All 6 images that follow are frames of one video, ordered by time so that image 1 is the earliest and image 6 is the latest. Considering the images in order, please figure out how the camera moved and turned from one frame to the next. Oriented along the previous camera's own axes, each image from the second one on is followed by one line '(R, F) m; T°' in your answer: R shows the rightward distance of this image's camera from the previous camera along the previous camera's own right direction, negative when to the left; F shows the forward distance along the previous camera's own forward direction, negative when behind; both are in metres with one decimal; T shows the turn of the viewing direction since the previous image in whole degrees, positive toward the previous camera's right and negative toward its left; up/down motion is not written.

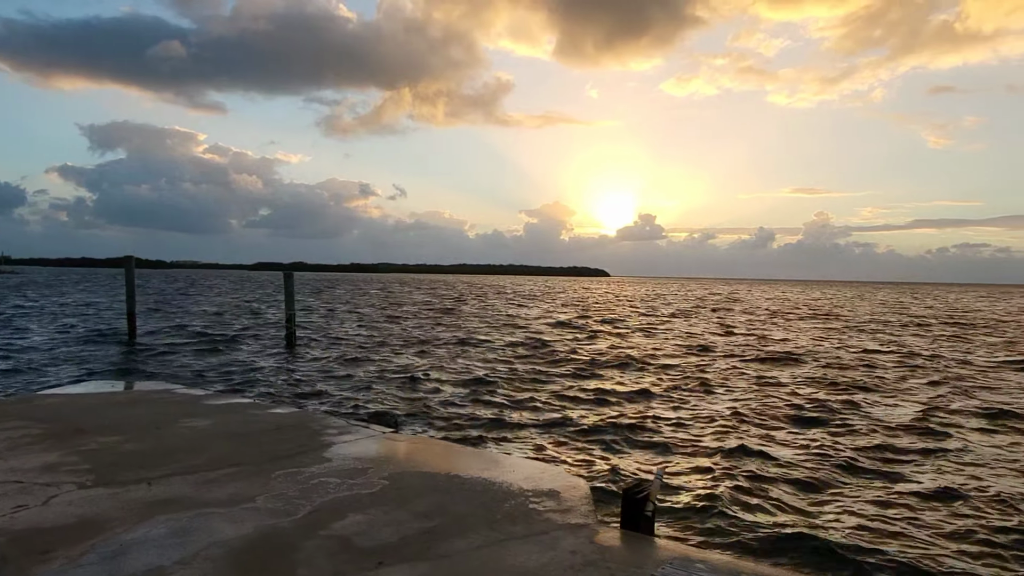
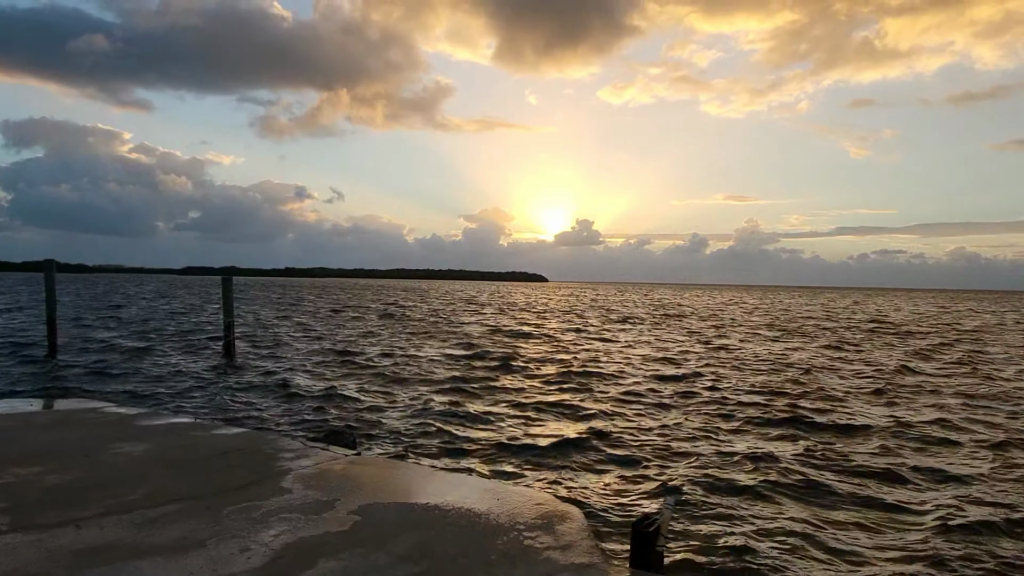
(-0.2, +0.3) m; +5°
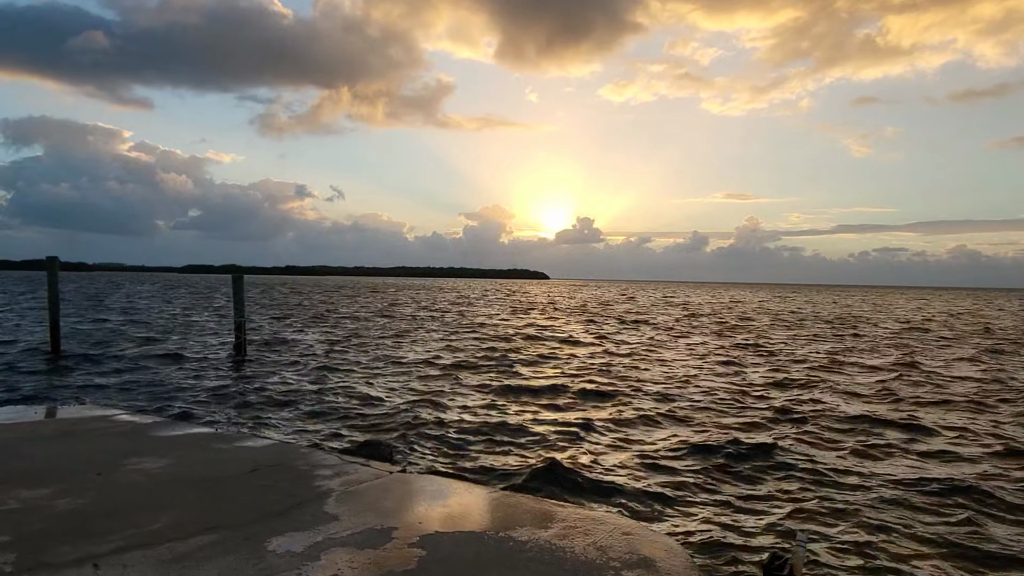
(-0.3, +0.4) m; 0°
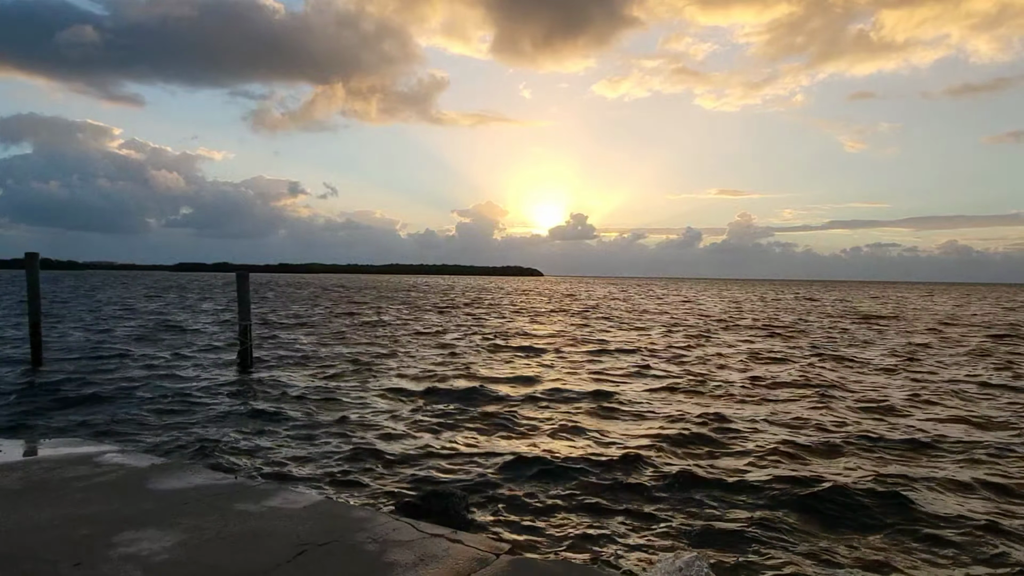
(-0.6, +0.9) m; +1°
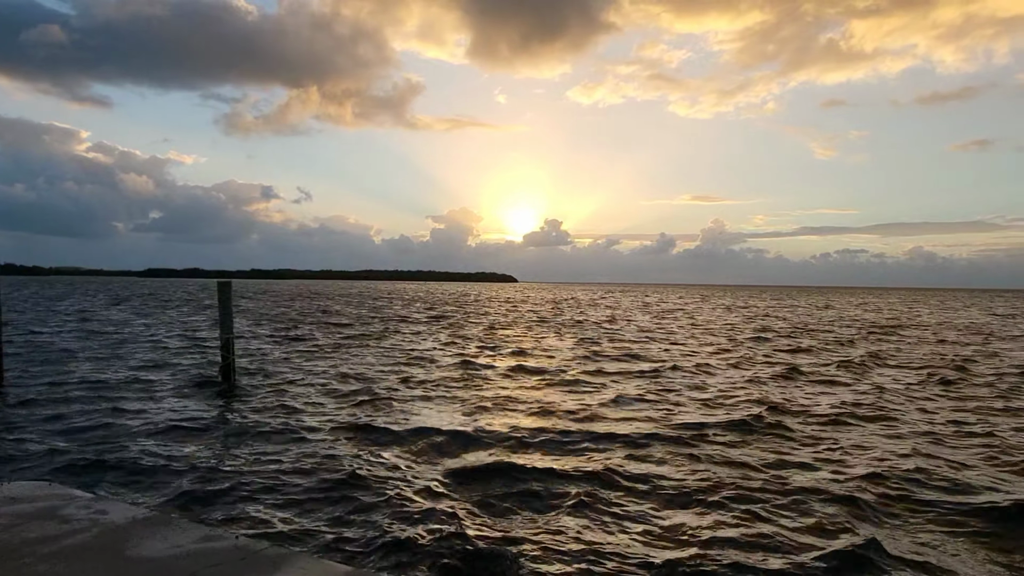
(-0.3, +0.4) m; +2°
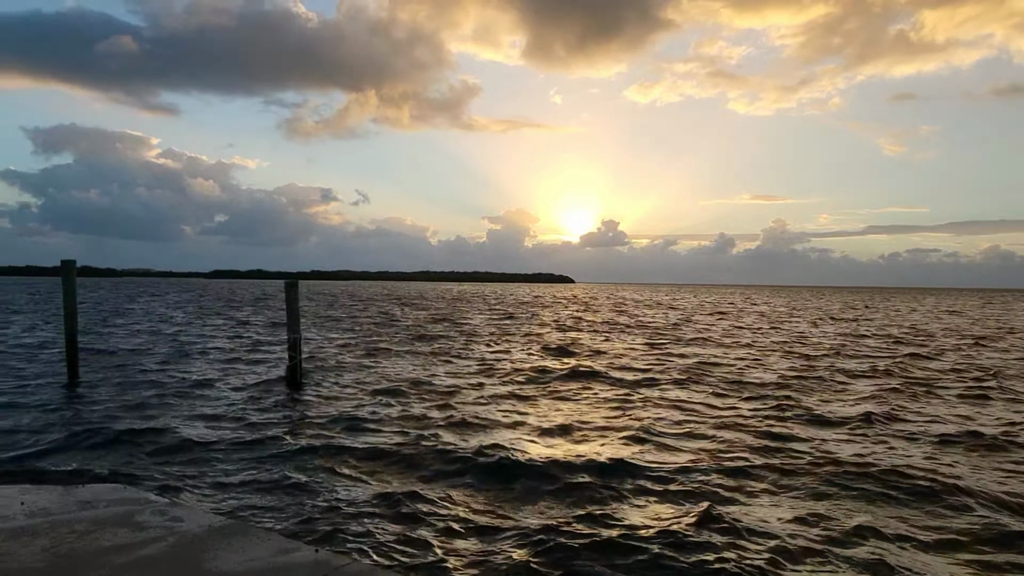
(-0.5, +0.9) m; -5°
